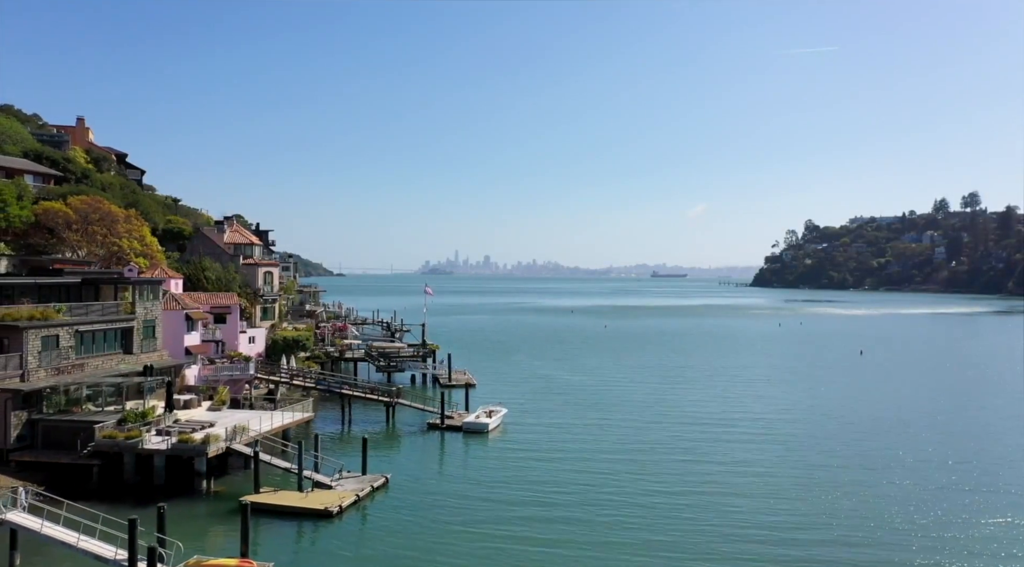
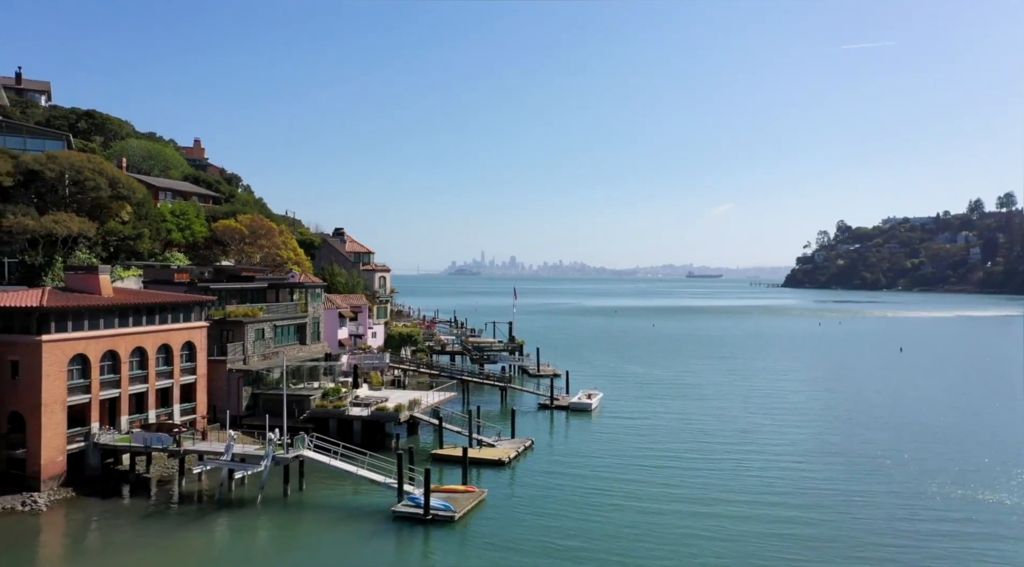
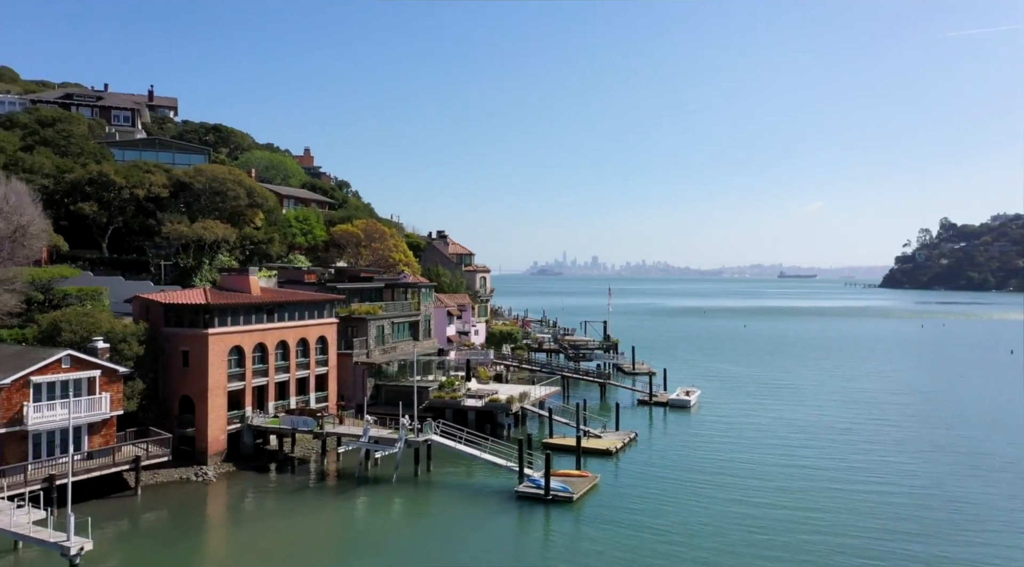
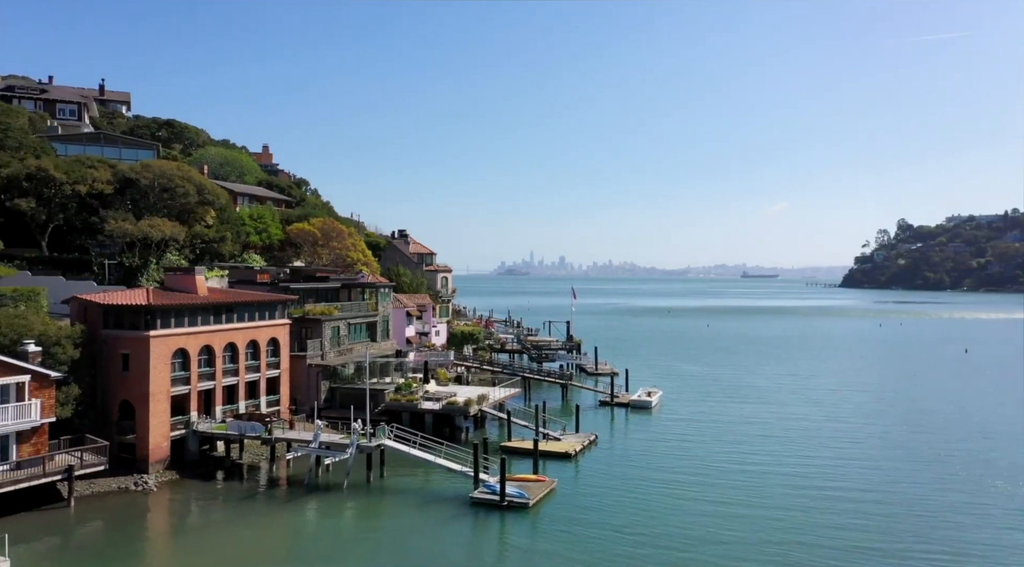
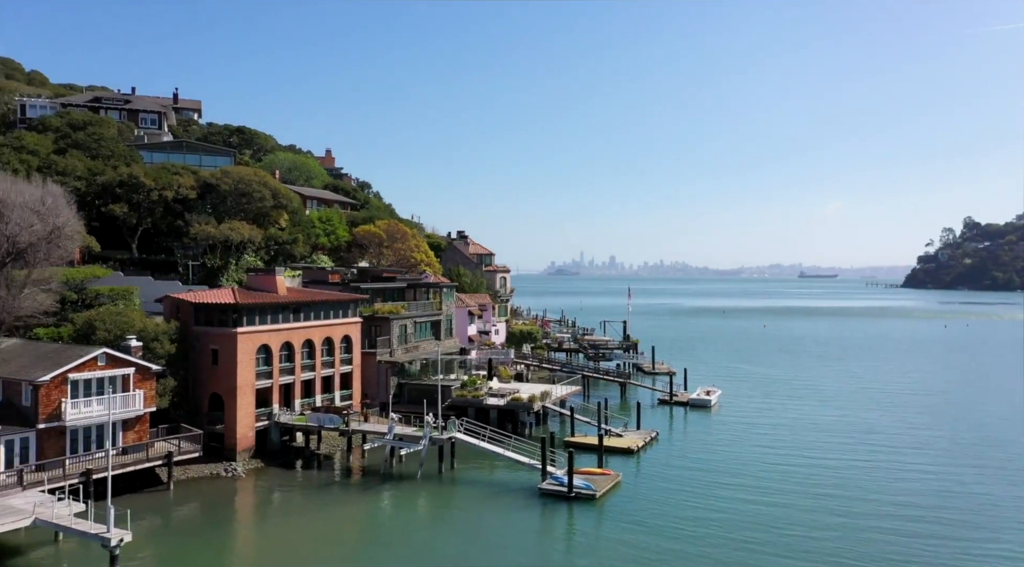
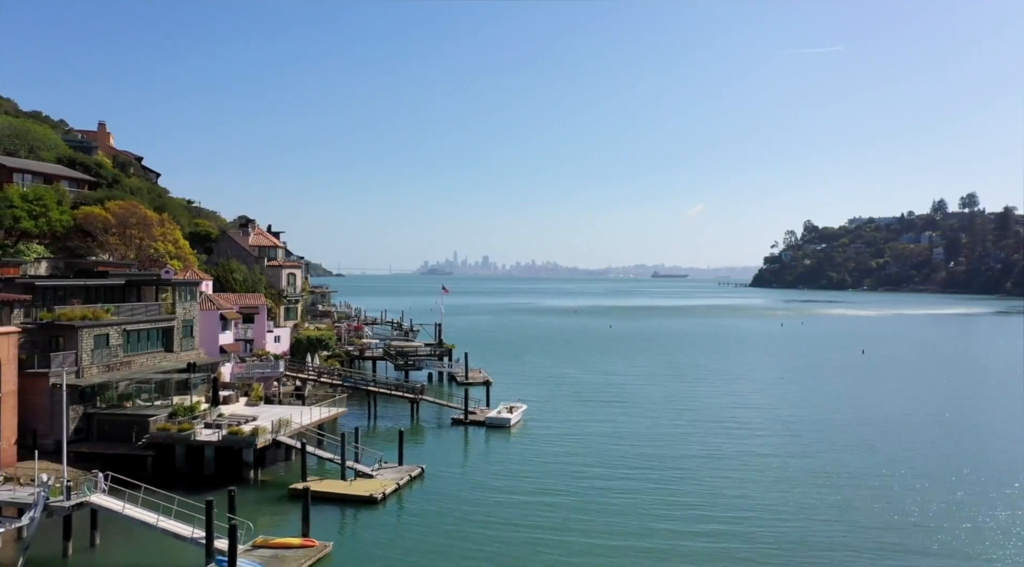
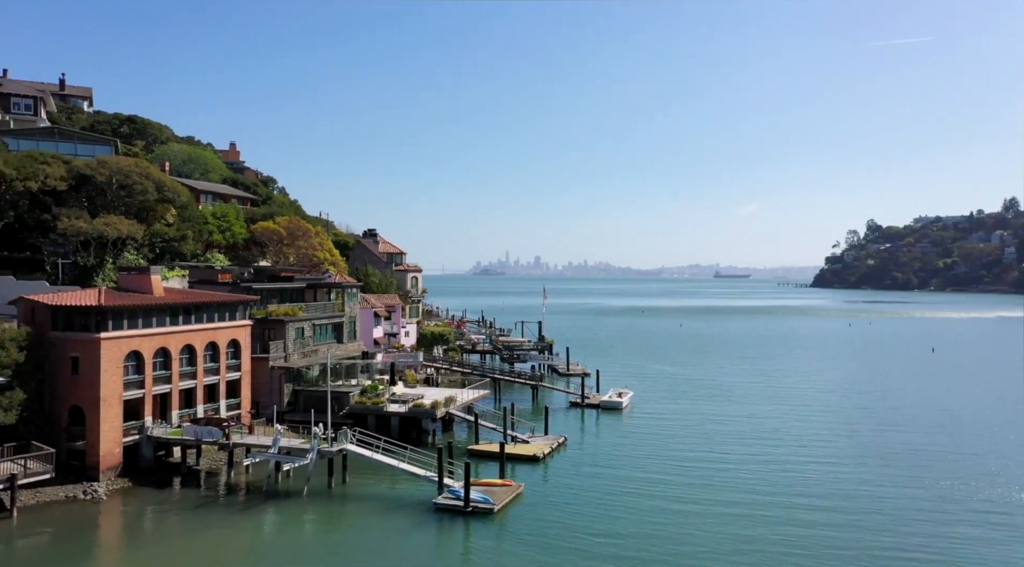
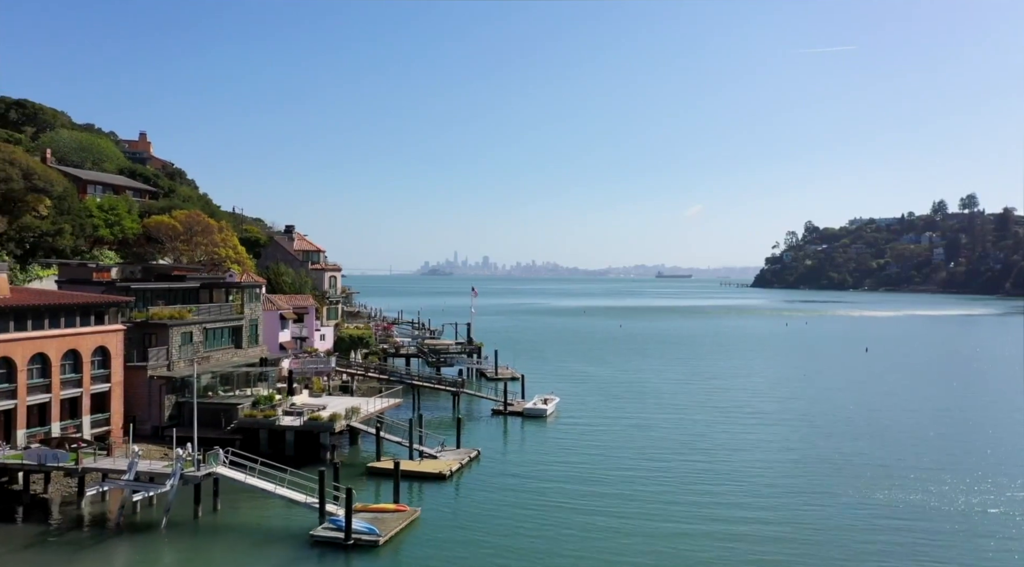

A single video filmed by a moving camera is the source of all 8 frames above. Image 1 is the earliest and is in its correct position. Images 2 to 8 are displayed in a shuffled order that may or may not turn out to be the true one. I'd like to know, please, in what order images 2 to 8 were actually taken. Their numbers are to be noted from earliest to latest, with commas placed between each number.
6, 8, 2, 7, 4, 3, 5
